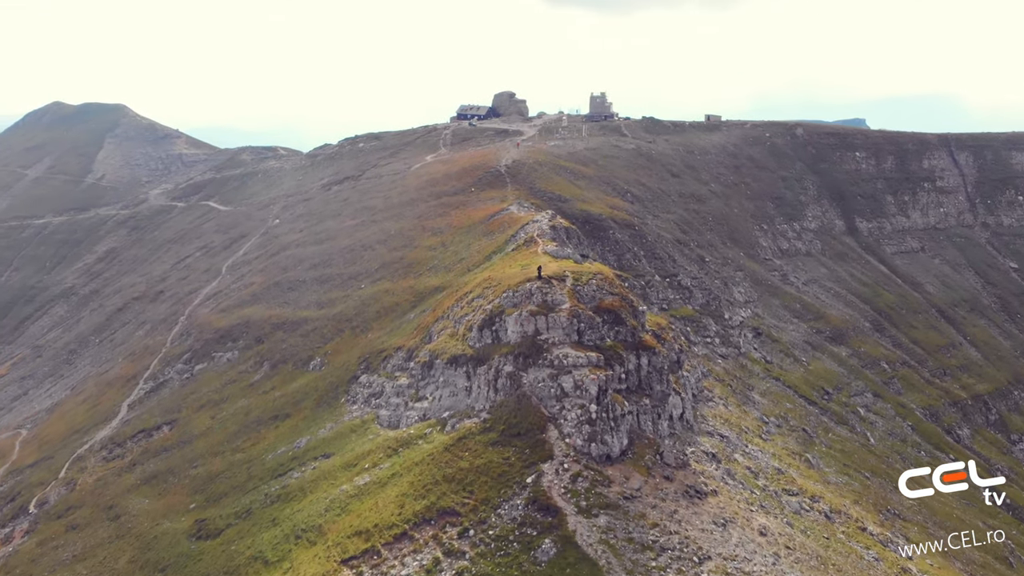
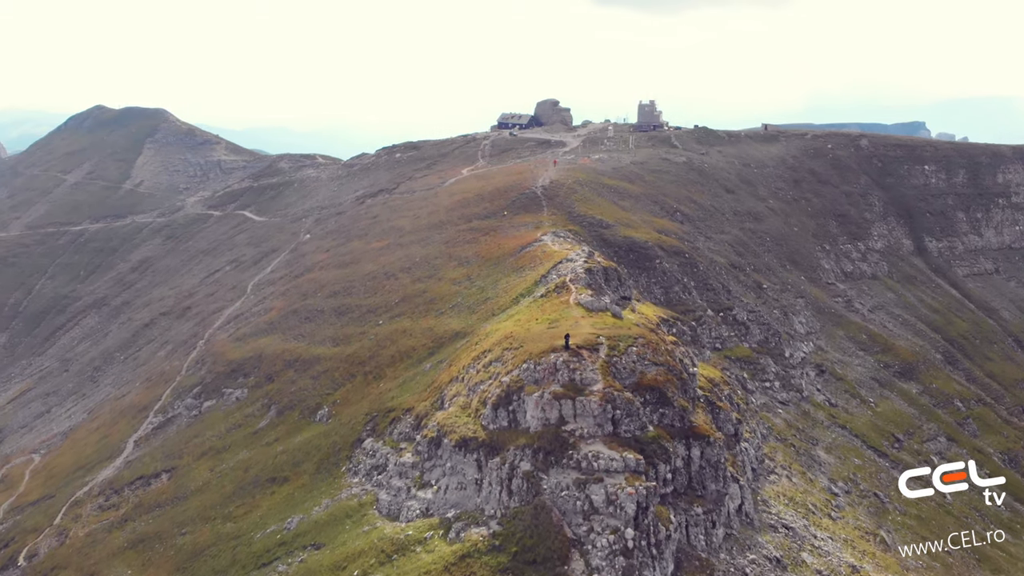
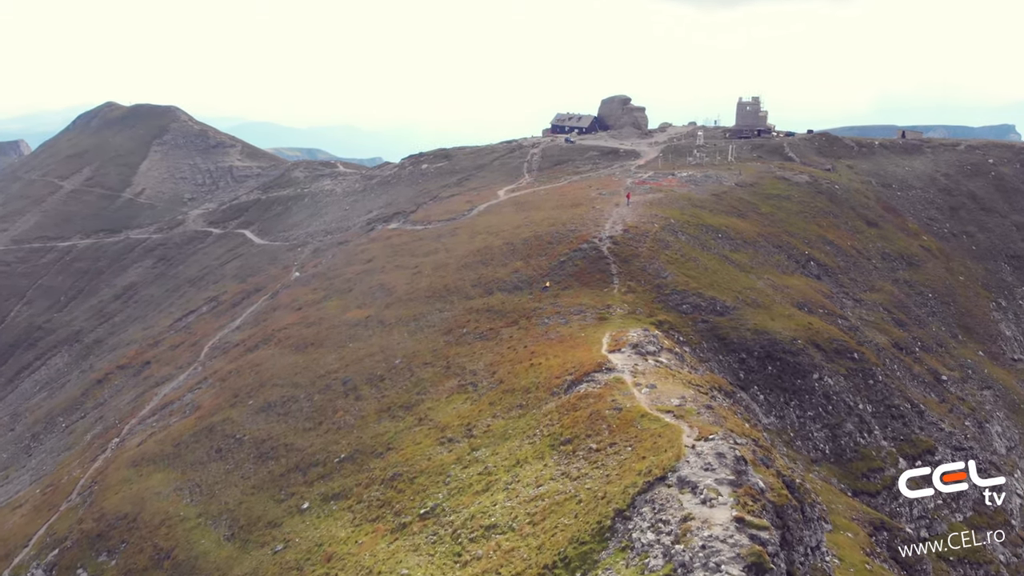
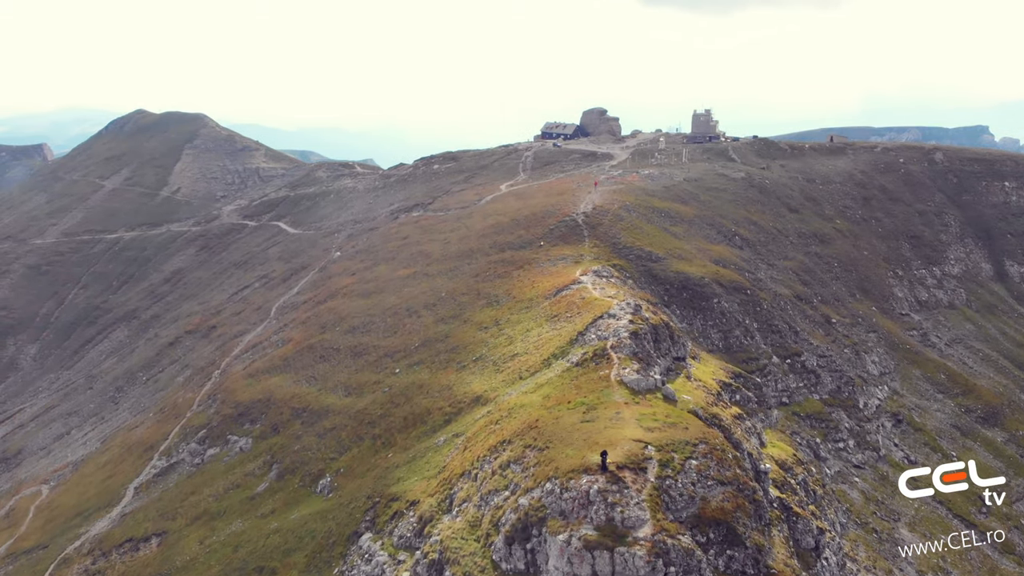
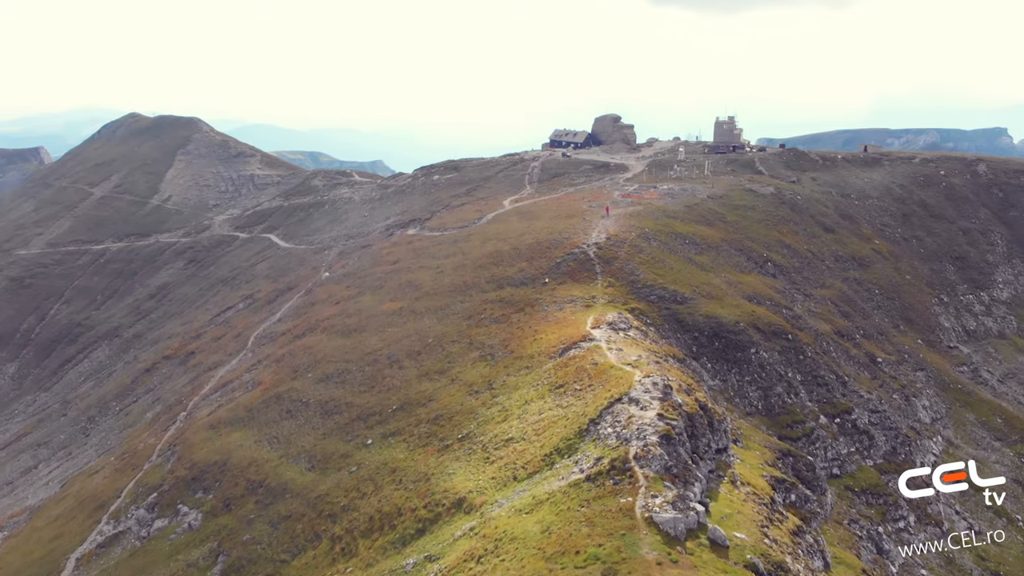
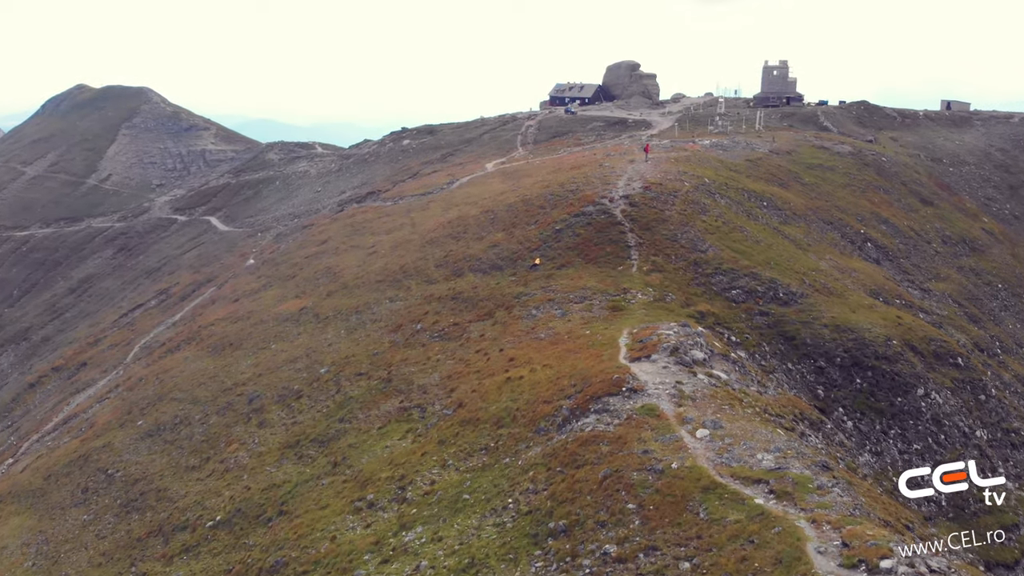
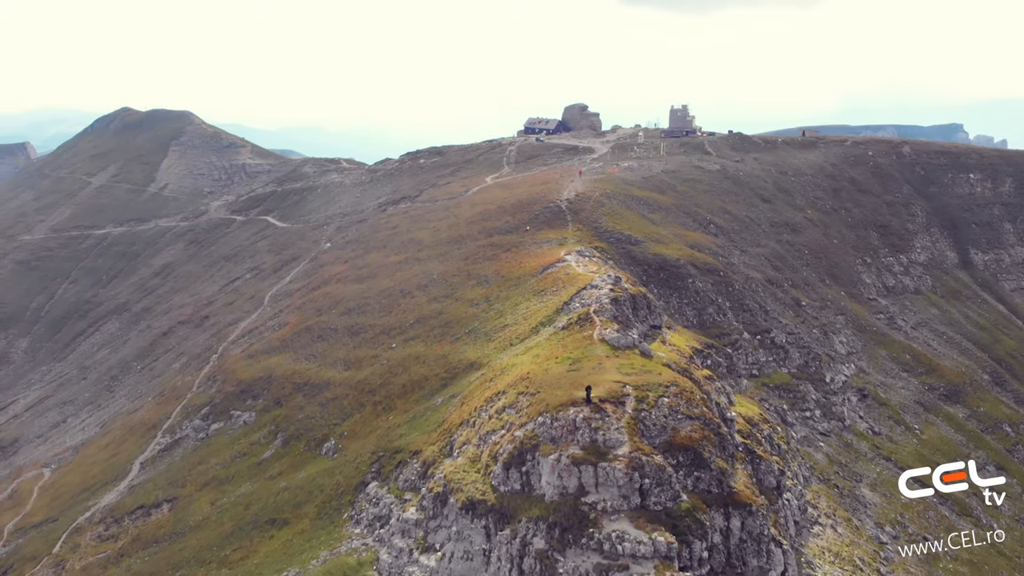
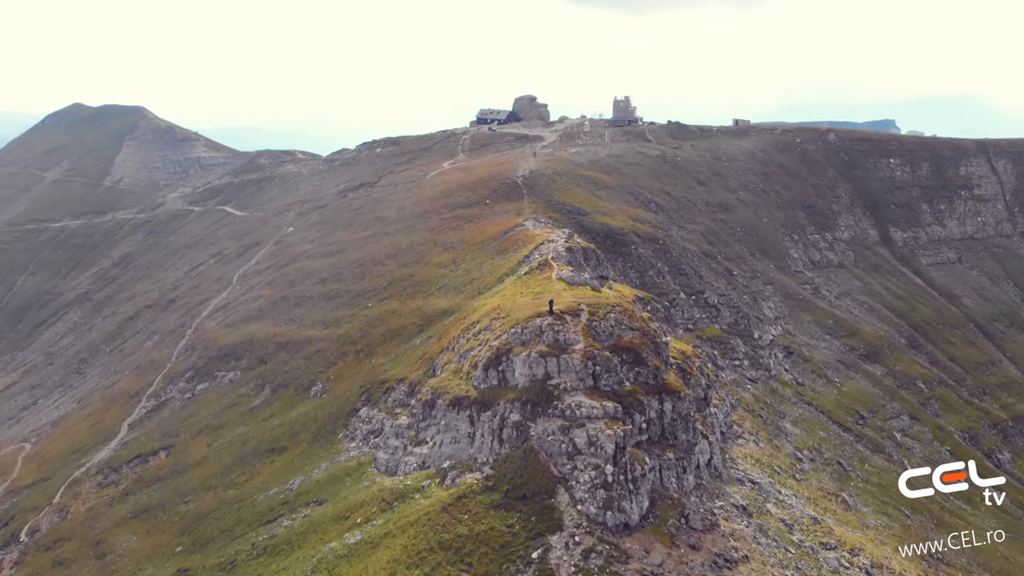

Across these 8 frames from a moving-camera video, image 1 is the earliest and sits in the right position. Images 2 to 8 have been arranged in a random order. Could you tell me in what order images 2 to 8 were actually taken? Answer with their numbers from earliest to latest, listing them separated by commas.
8, 2, 7, 4, 5, 3, 6
